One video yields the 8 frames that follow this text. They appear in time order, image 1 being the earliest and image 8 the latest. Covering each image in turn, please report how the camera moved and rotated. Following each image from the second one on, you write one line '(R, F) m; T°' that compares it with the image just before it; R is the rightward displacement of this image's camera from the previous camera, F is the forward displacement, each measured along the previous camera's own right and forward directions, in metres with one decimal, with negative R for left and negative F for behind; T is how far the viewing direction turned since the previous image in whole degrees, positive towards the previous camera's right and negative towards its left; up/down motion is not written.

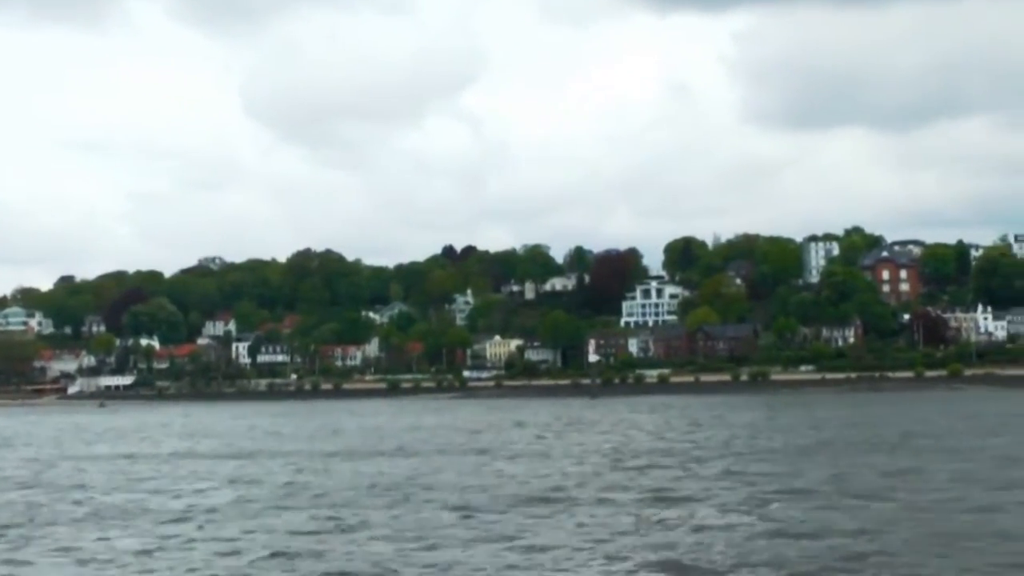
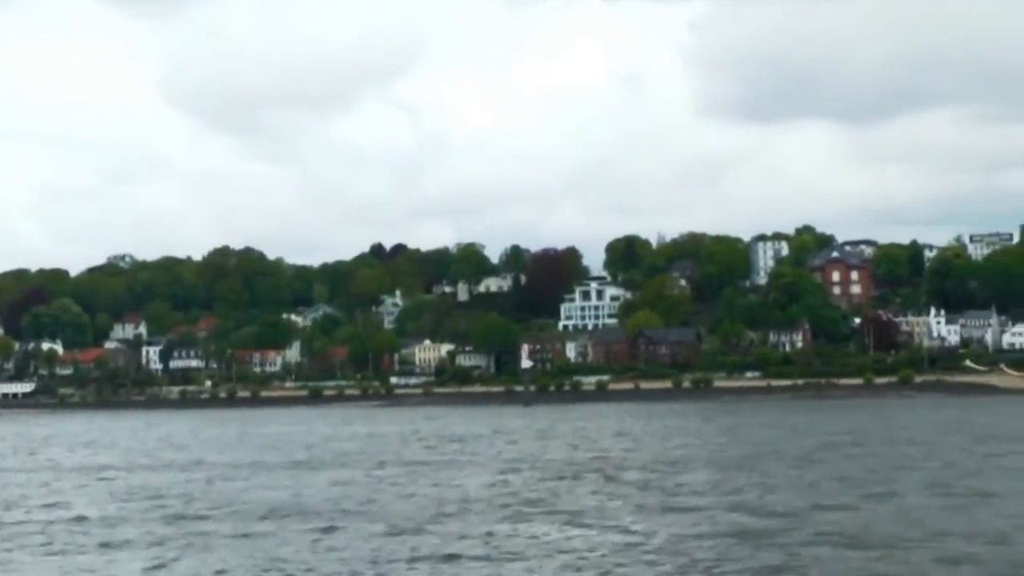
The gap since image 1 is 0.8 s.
(+5.7, +5.1) m; +1°
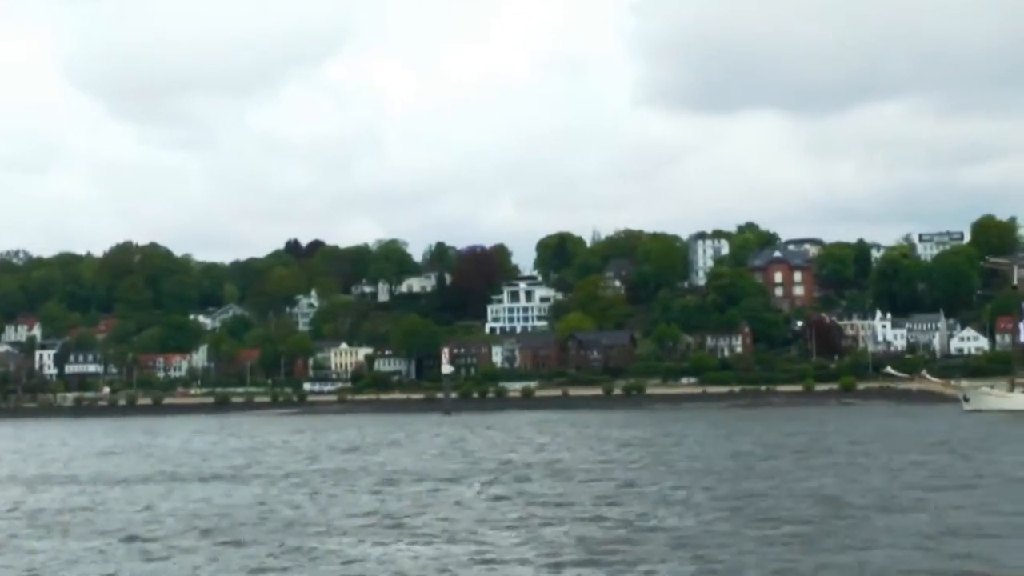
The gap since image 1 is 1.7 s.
(+6.6, +5.0) m; +1°
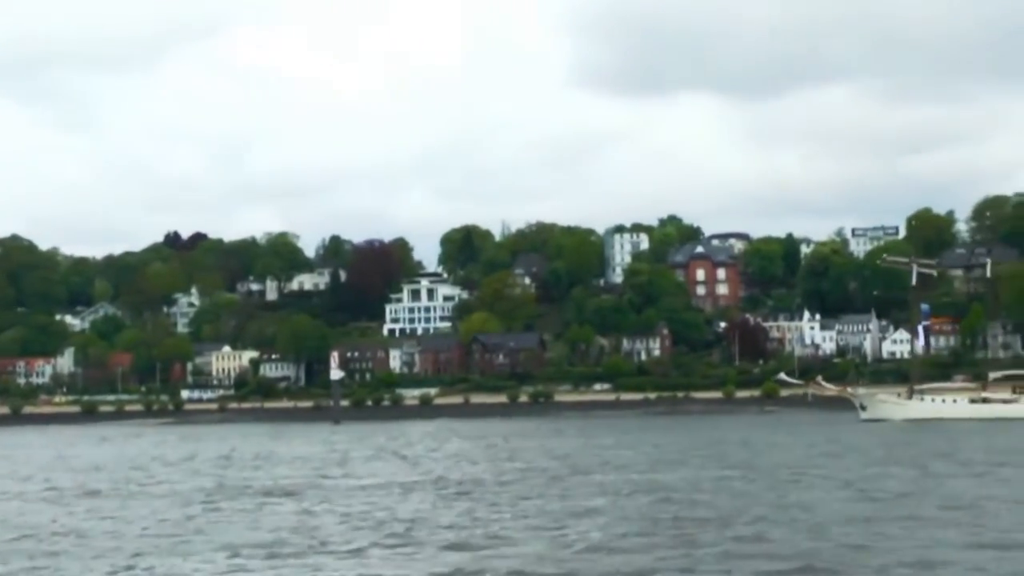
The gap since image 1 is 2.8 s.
(+7.9, +6.3) m; +1°
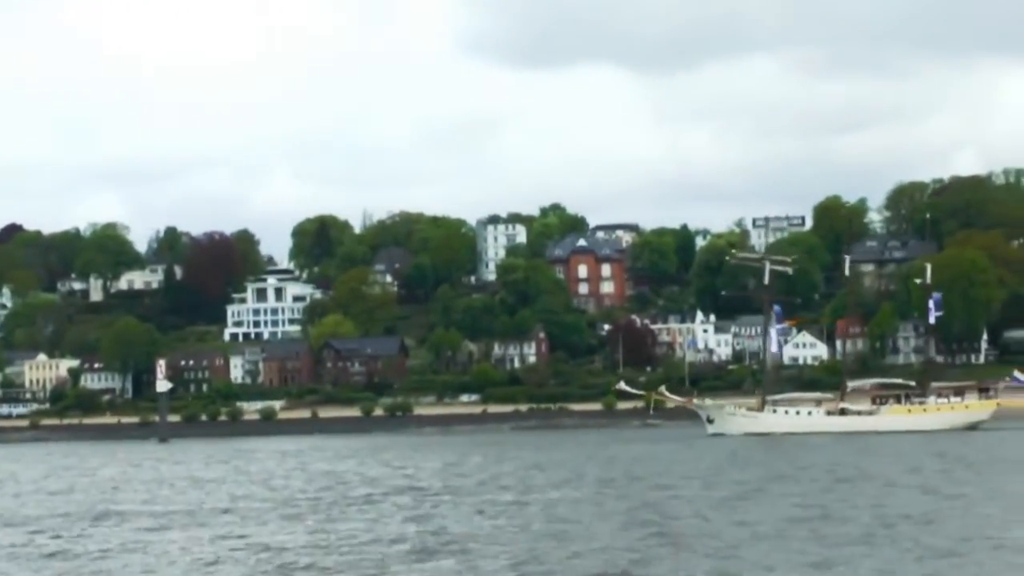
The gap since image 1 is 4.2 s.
(+10.7, +8.0) m; +1°
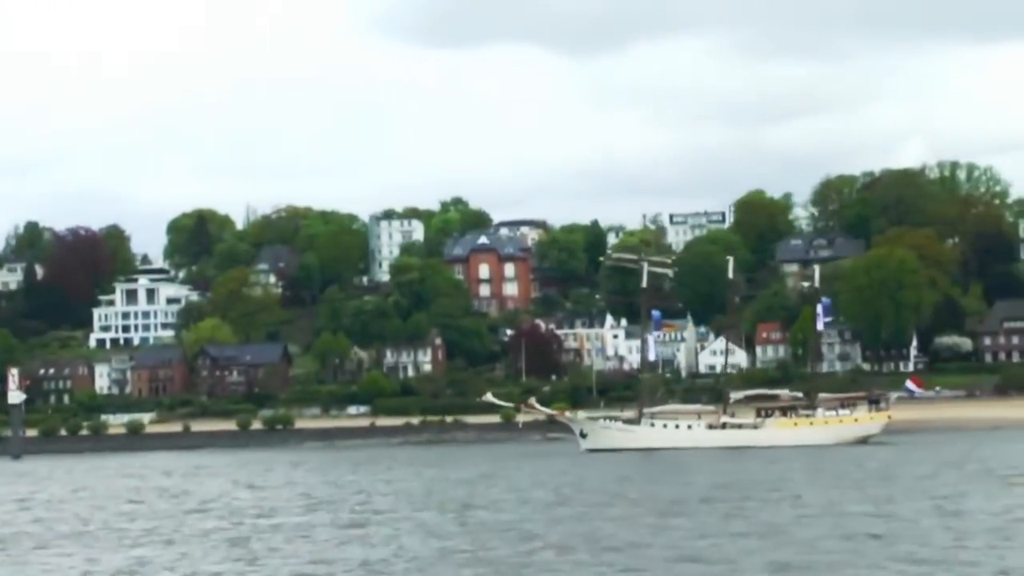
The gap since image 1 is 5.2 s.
(+7.2, +5.1) m; +1°
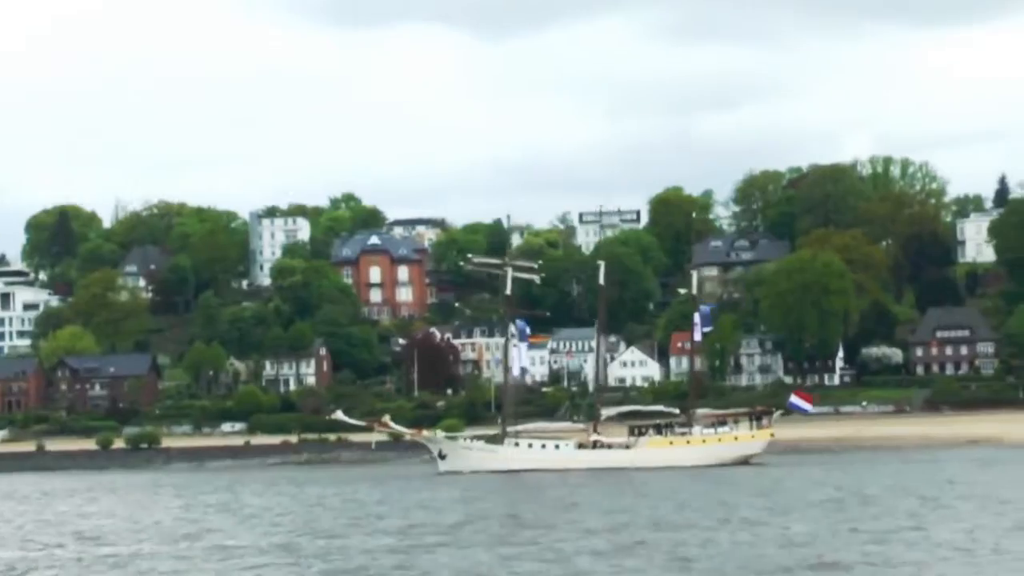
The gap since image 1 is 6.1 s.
(+6.7, +4.9) m; +1°
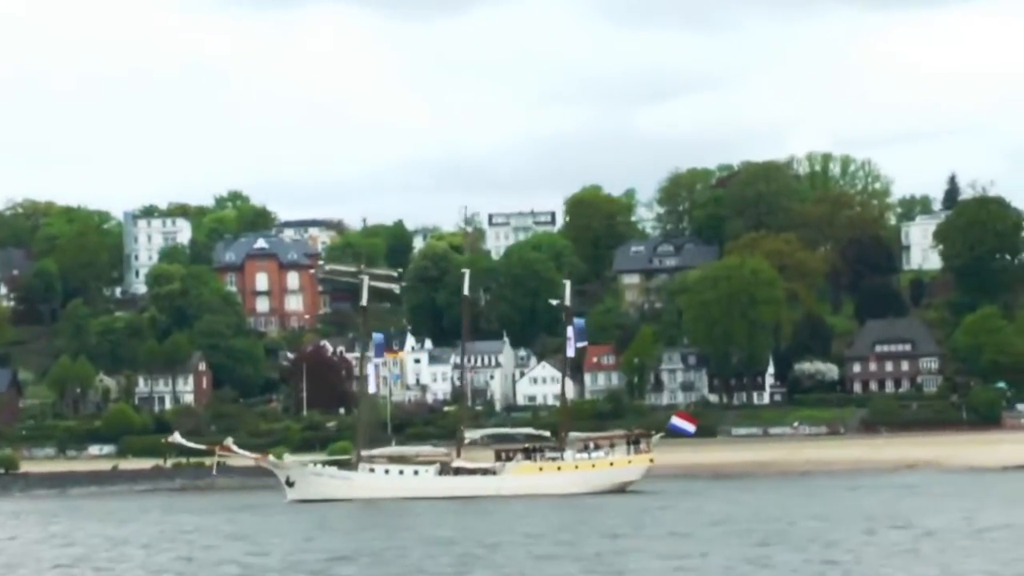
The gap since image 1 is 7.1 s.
(+6.1, +4.7) m; 0°
